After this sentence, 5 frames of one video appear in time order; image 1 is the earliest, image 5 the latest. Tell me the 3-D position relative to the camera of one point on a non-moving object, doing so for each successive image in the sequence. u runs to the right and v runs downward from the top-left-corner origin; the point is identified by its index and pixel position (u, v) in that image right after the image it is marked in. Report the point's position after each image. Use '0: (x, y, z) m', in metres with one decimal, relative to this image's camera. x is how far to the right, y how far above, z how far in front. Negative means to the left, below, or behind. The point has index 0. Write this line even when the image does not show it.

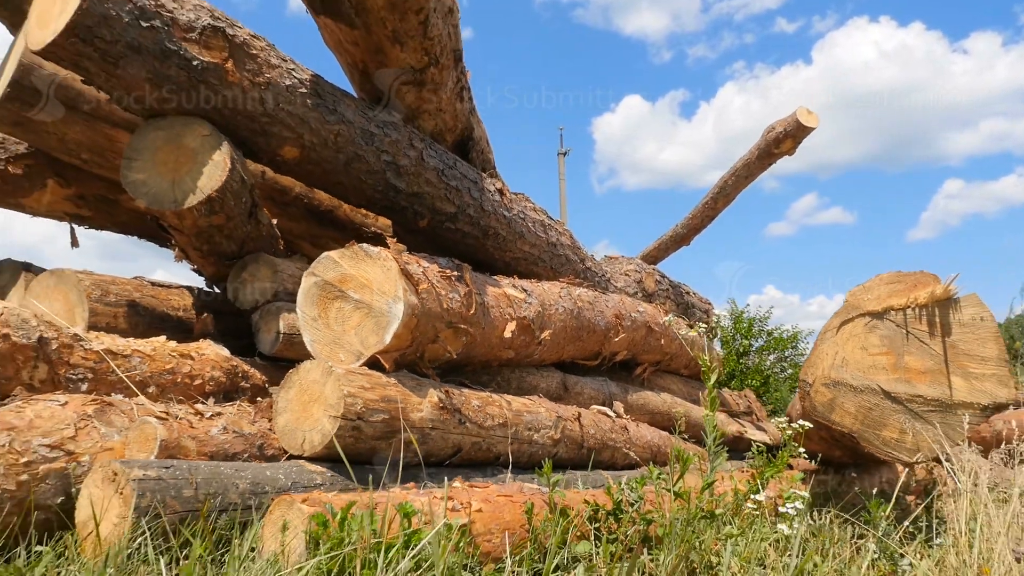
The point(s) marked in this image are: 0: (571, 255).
0: (+0.4, +0.3, +5.5) m
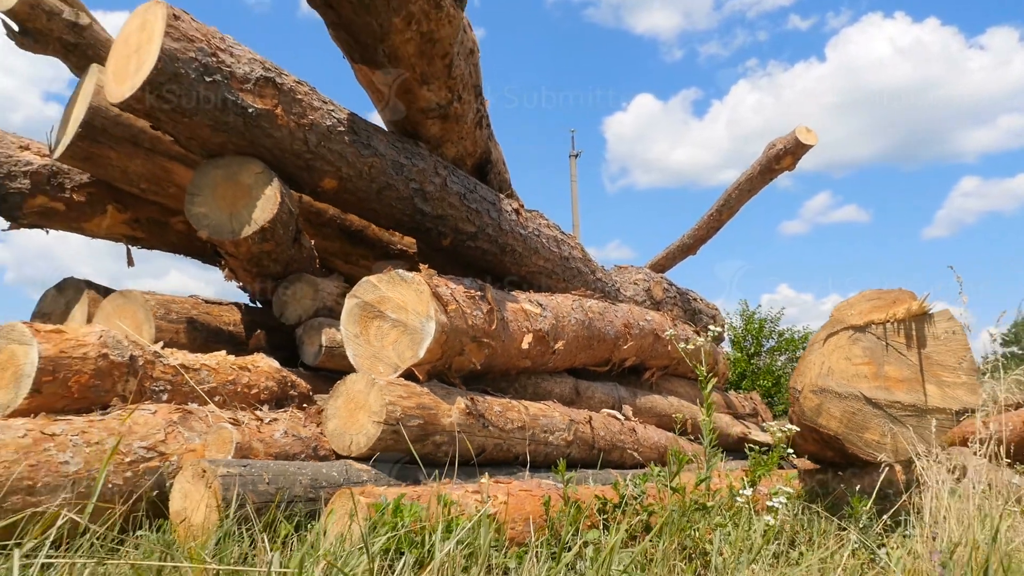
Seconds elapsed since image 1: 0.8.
0: (+0.6, +0.2, +5.8) m
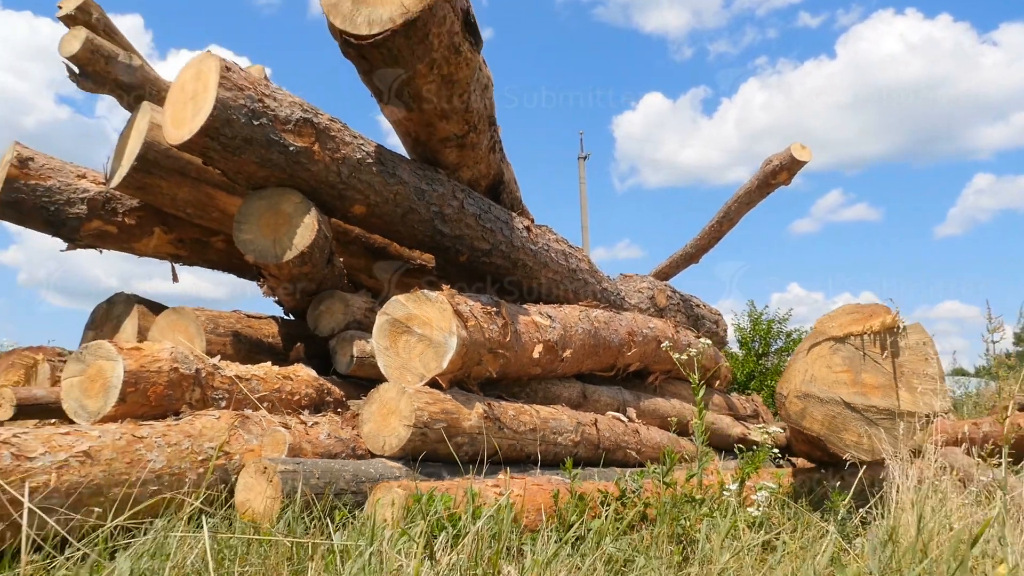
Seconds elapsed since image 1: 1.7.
0: (+0.7, +0.1, +6.3) m
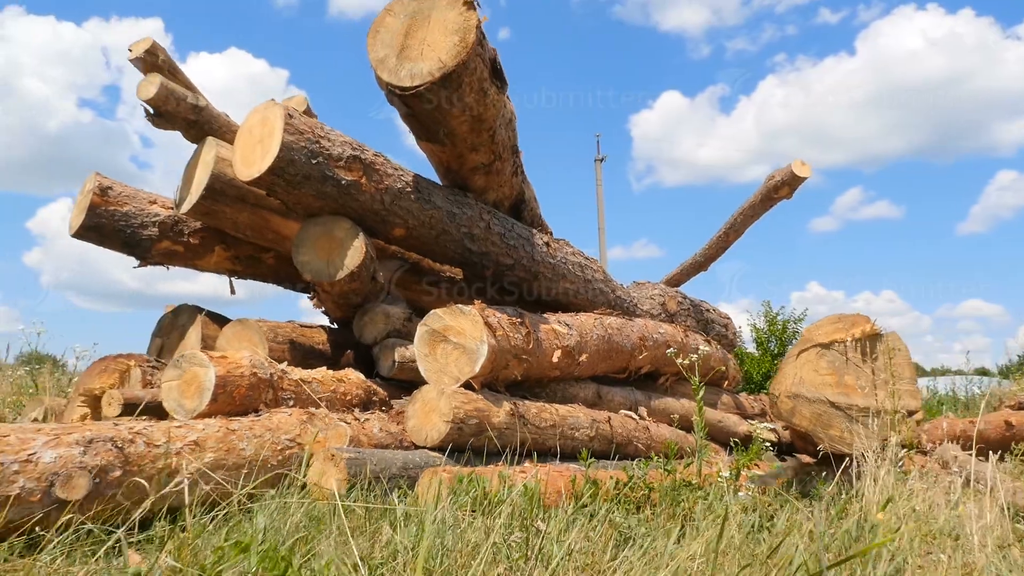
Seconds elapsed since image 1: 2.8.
0: (+0.9, 0.0, +6.8) m
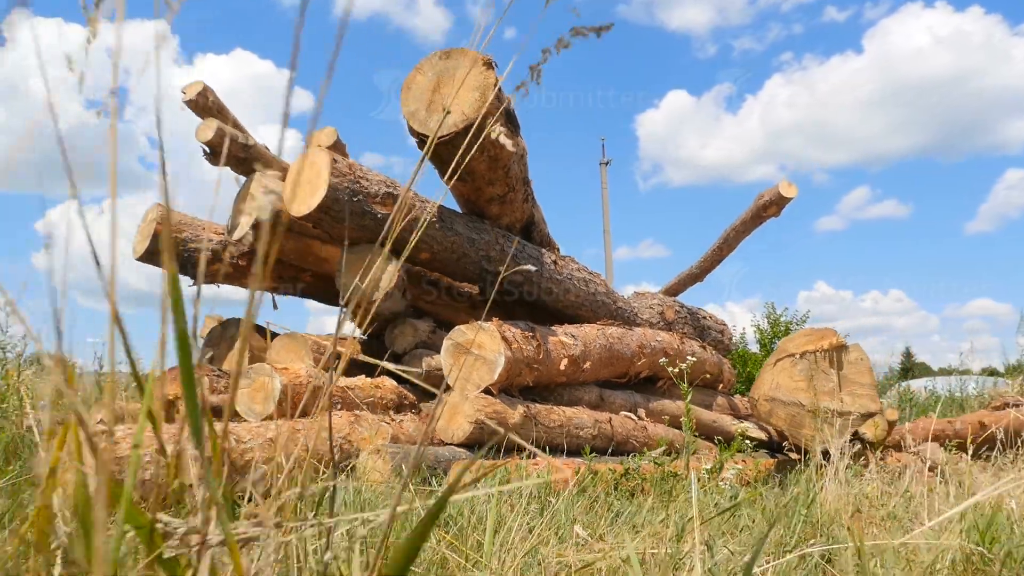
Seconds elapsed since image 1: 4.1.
0: (+1.0, -0.1, +7.5) m
